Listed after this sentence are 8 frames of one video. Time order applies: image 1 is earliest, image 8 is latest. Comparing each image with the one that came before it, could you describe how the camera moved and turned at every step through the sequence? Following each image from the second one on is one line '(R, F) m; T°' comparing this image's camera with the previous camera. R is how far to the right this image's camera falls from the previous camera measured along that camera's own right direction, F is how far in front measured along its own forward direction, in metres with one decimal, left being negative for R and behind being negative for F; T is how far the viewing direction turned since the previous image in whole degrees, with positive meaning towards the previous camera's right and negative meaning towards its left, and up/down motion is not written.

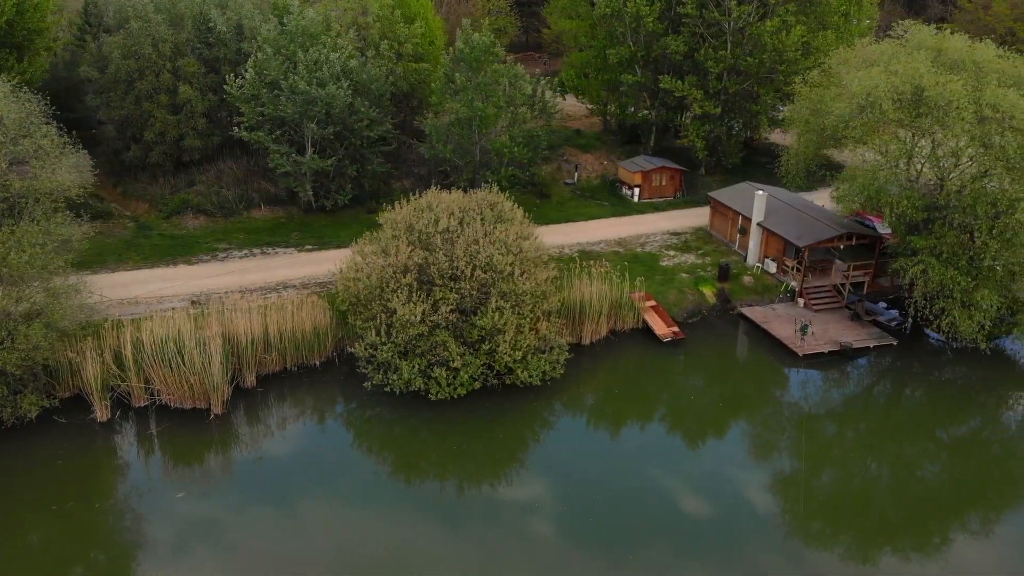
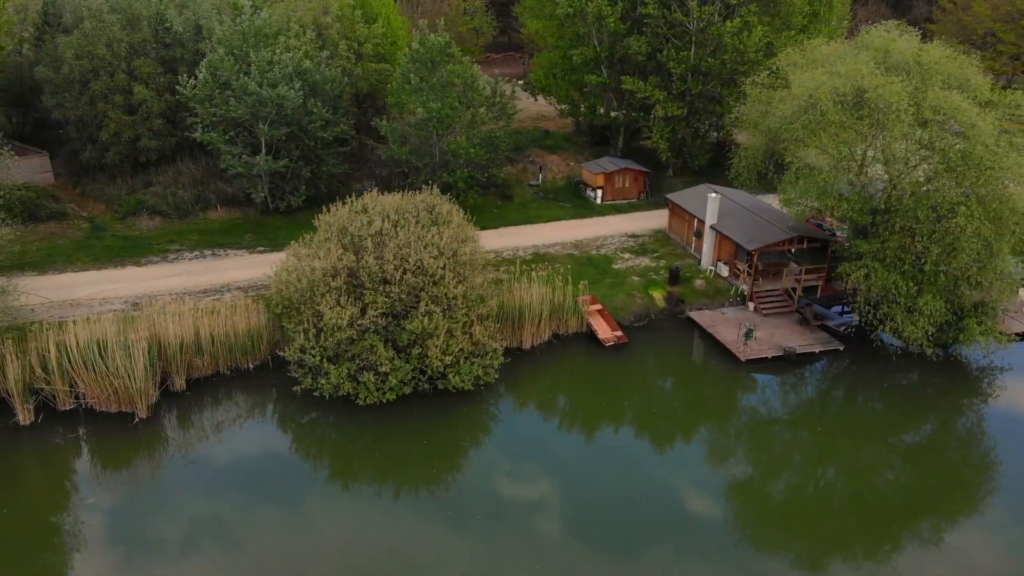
(+2.2, +0.3) m; -1°
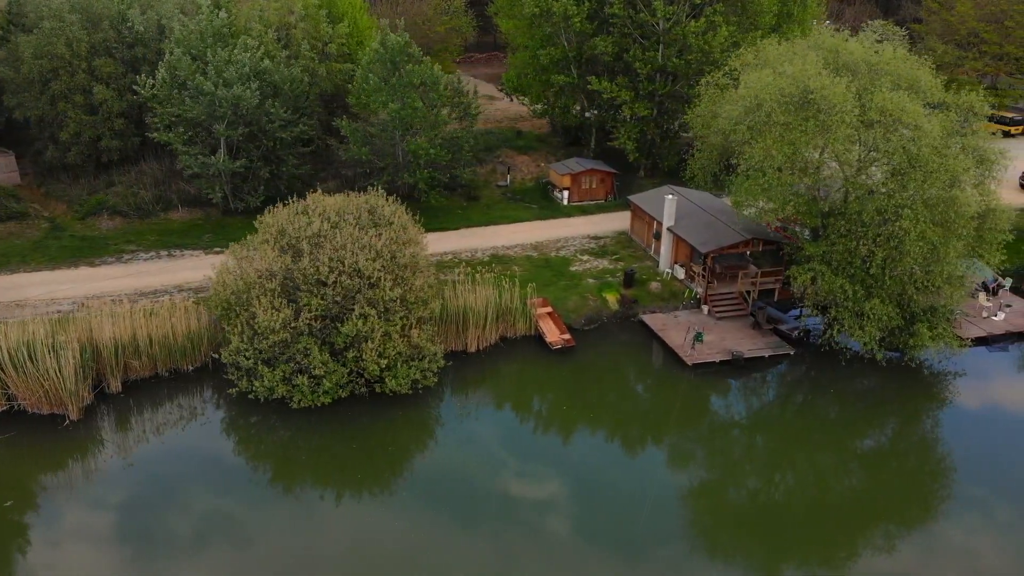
(+2.0, +0.3) m; -1°
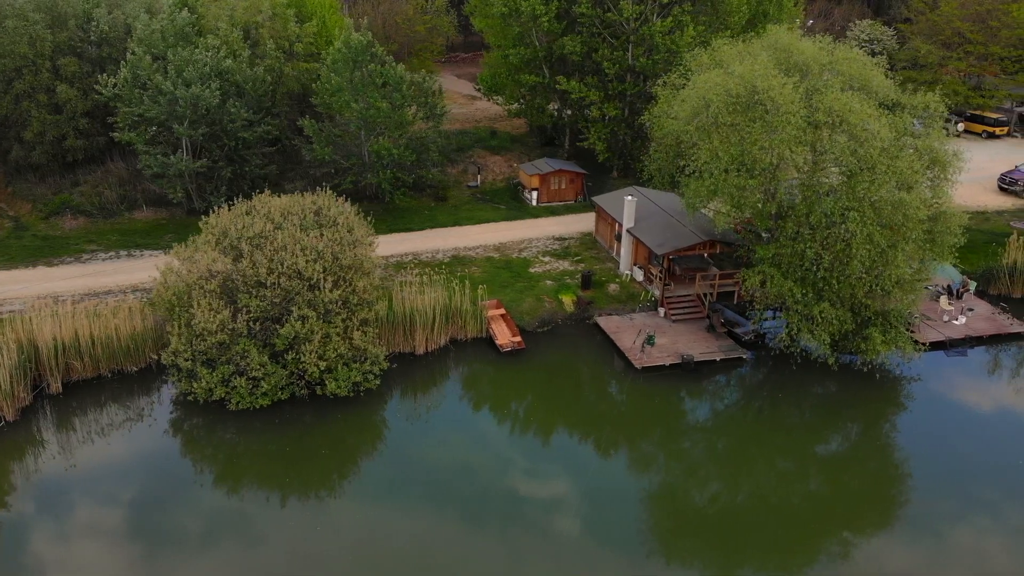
(+1.9, +0.3) m; -1°
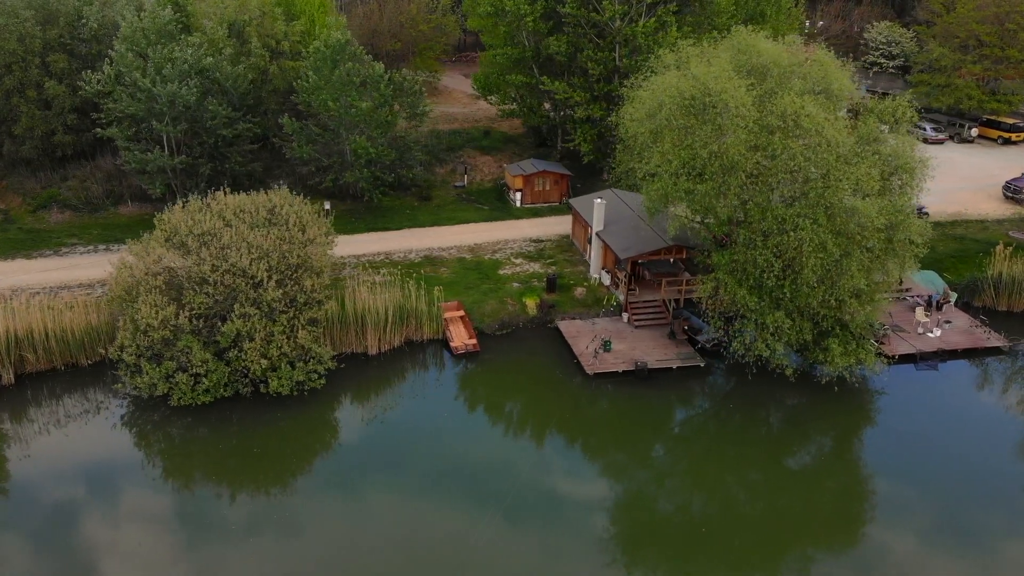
(+2.7, +0.3) m; -3°
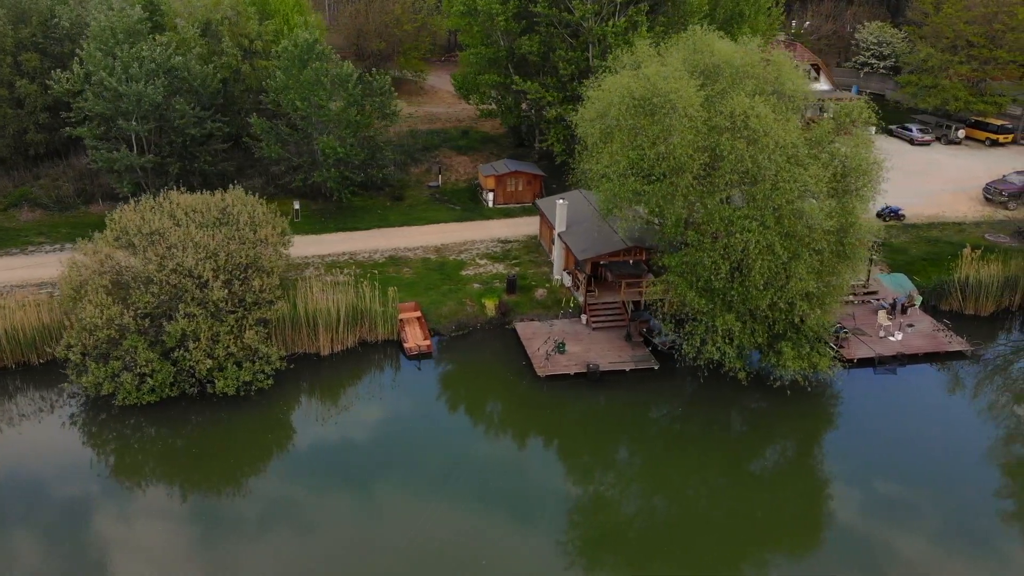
(+1.8, +0.2) m; -1°
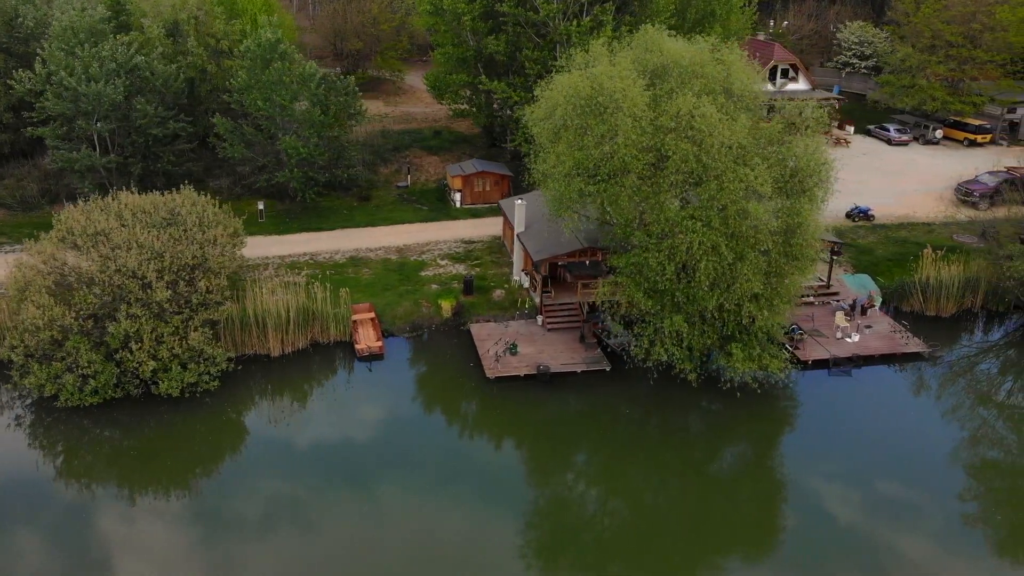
(+1.6, +0.2) m; 0°
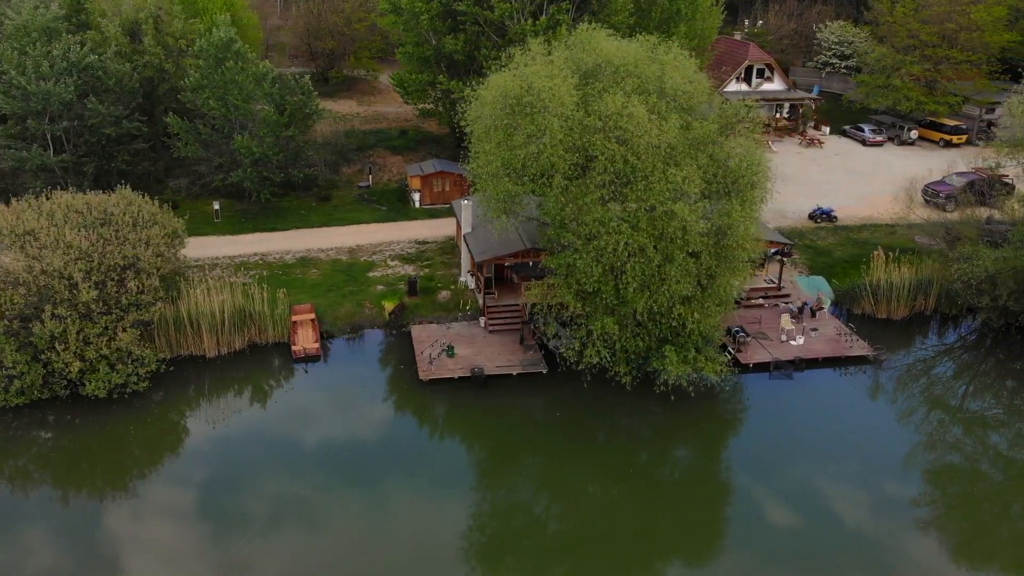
(+2.2, +0.3) m; 0°
